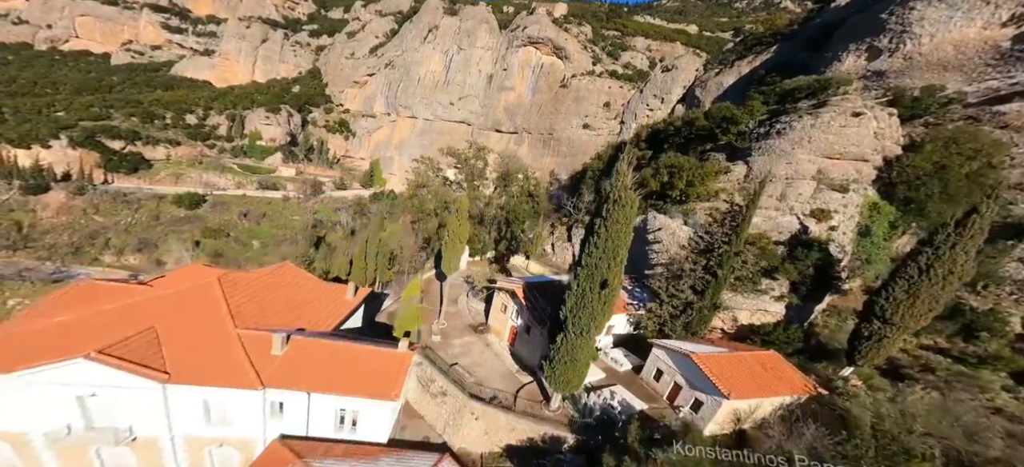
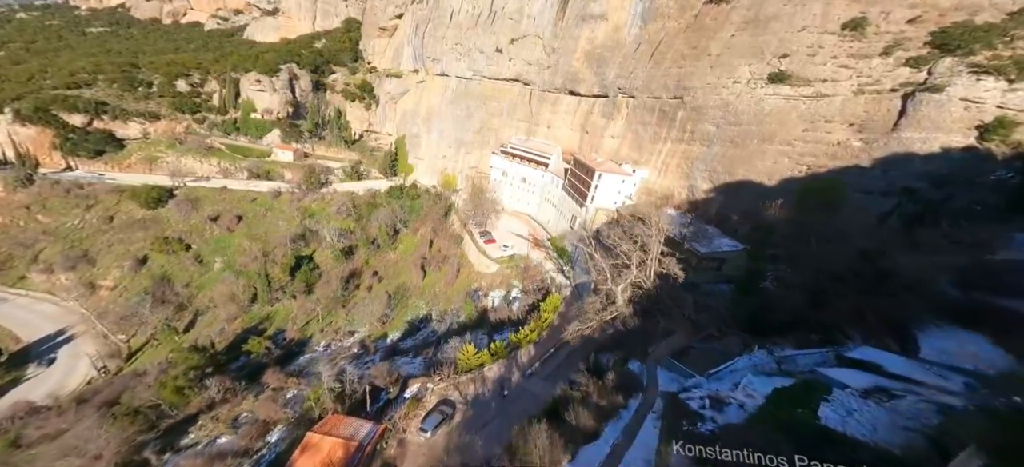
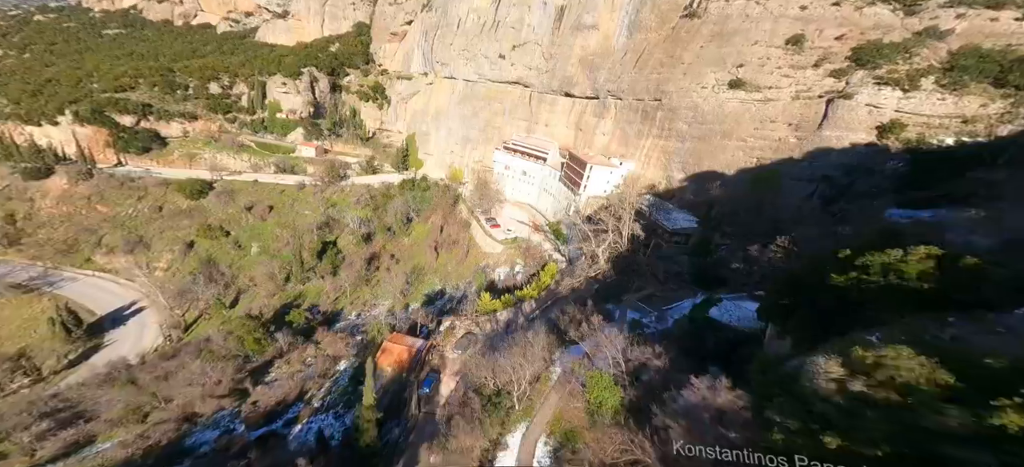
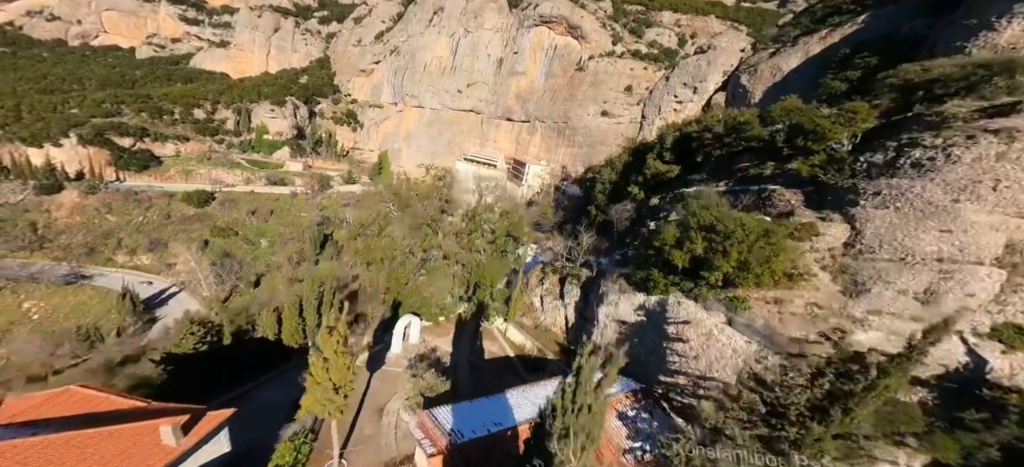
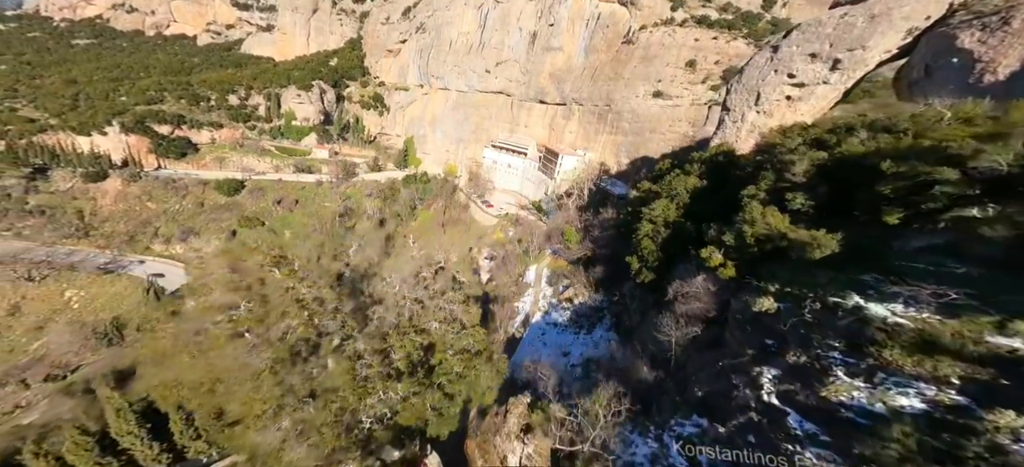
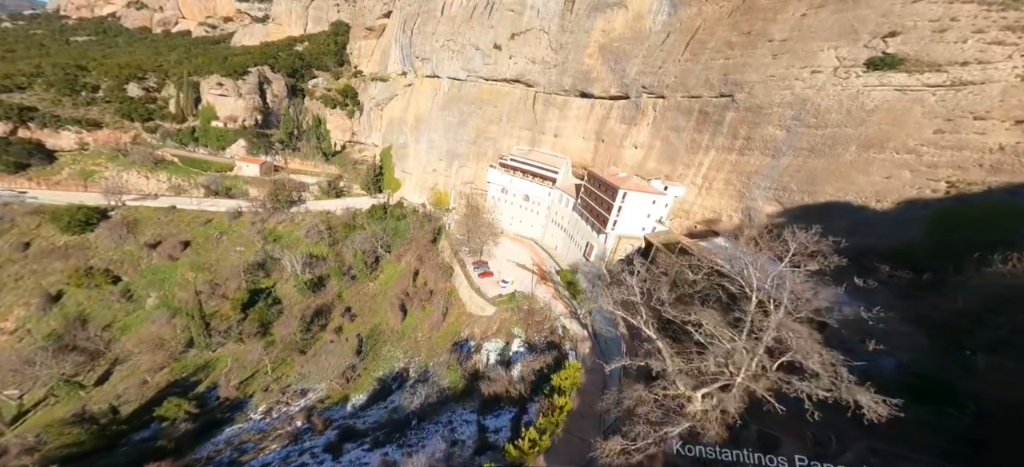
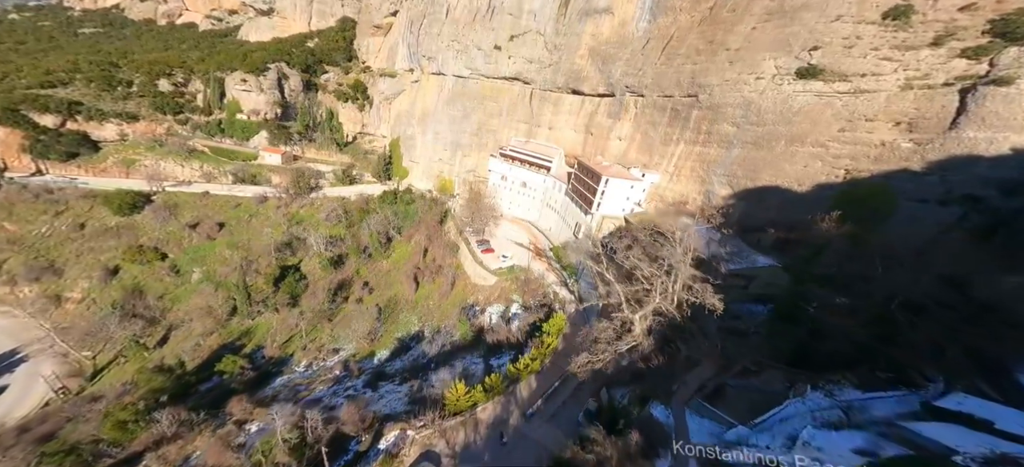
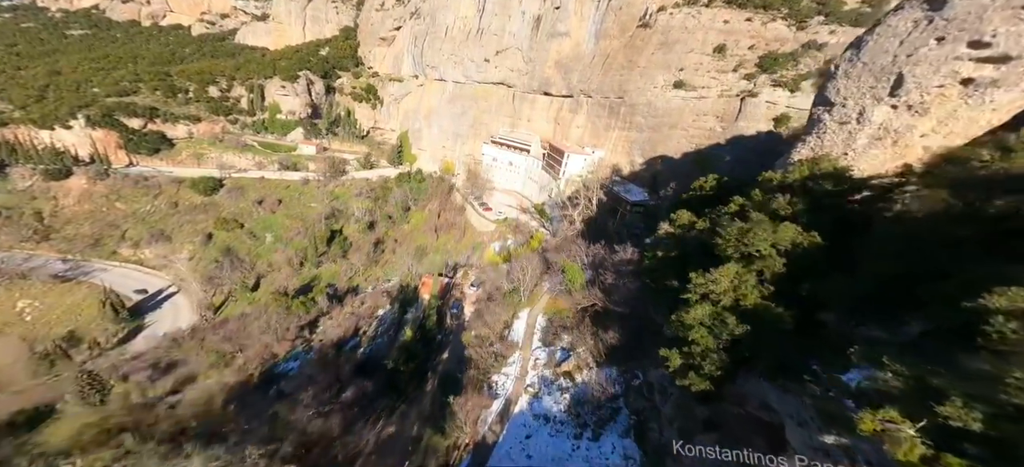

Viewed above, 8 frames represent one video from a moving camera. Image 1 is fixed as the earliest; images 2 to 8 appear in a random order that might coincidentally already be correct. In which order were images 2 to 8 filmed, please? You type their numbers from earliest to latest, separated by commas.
4, 5, 8, 3, 2, 7, 6
